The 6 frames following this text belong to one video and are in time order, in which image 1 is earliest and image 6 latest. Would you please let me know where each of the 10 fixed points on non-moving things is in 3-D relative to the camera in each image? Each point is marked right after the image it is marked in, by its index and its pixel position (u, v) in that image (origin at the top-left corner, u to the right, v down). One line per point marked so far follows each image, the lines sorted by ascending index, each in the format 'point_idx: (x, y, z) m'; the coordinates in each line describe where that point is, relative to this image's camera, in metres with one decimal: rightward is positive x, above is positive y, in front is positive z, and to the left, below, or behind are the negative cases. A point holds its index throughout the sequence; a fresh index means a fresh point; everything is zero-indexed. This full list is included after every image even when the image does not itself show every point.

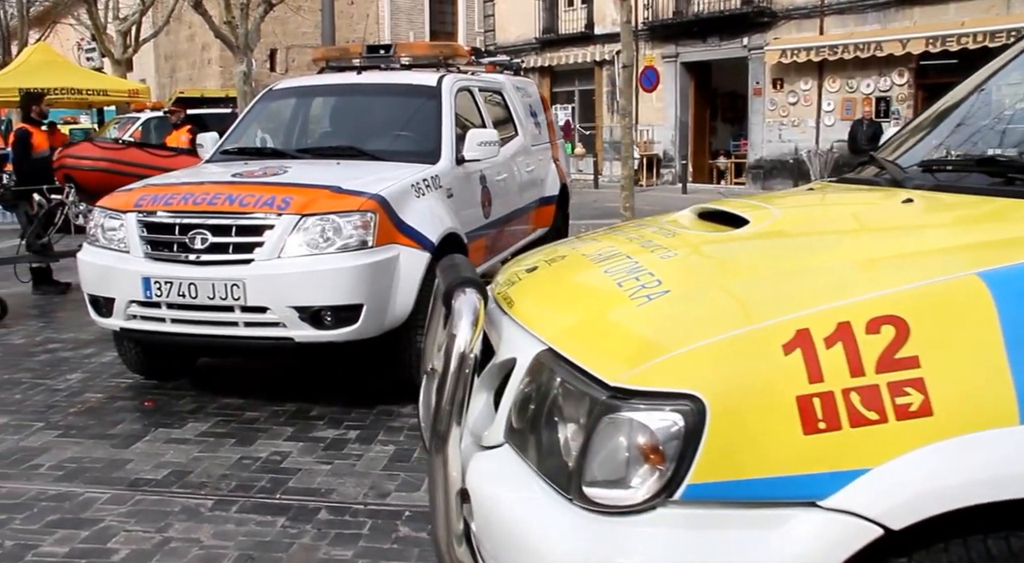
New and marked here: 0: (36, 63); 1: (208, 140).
0: (-8.0, +3.6, +15.8) m
1: (-2.0, +1.0, +6.4) m
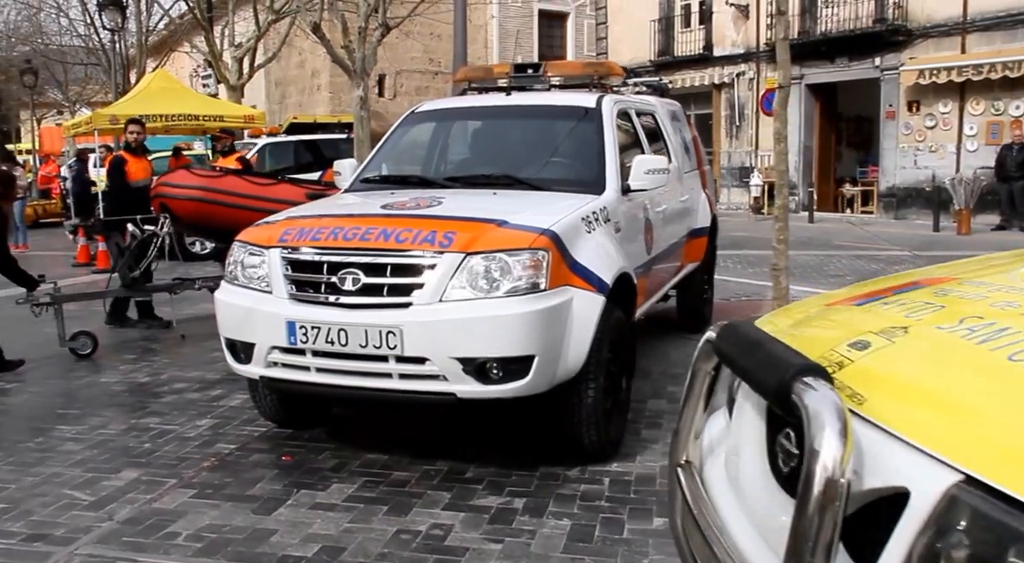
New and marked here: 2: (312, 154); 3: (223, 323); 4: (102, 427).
0: (-6.0, +3.2, +16.0) m
1: (-1.0, +0.7, +5.9) m
2: (-3.3, +2.1, +15.5) m
3: (-1.4, -0.2, +4.4) m
4: (-2.3, -0.8, +5.4) m
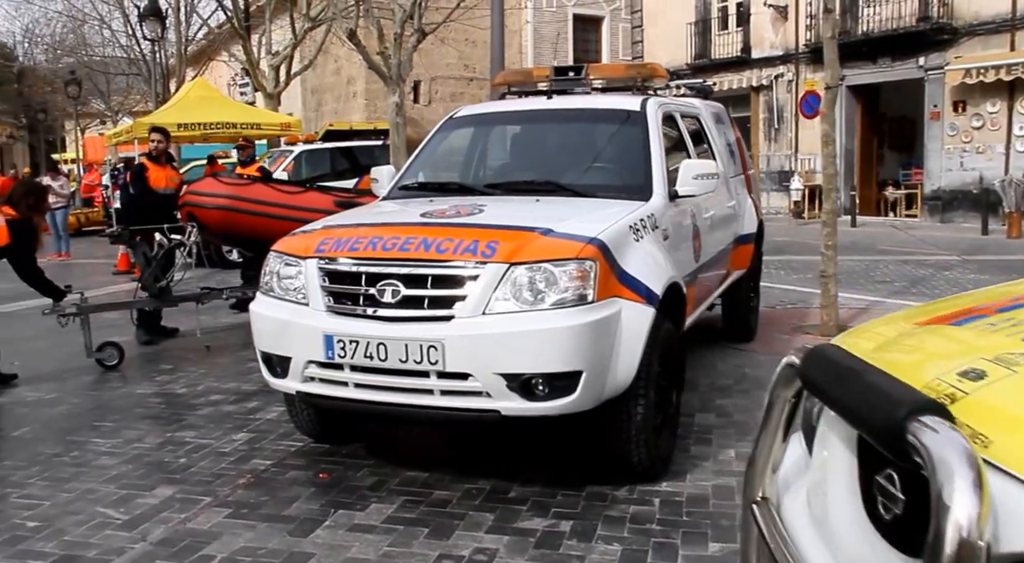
0: (-5.4, +3.1, +16.0) m
1: (-0.8, +0.7, +5.8) m
2: (-2.7, +2.0, +15.4) m
3: (-1.2, -0.2, +4.3) m
4: (-2.1, -0.9, +5.3) m
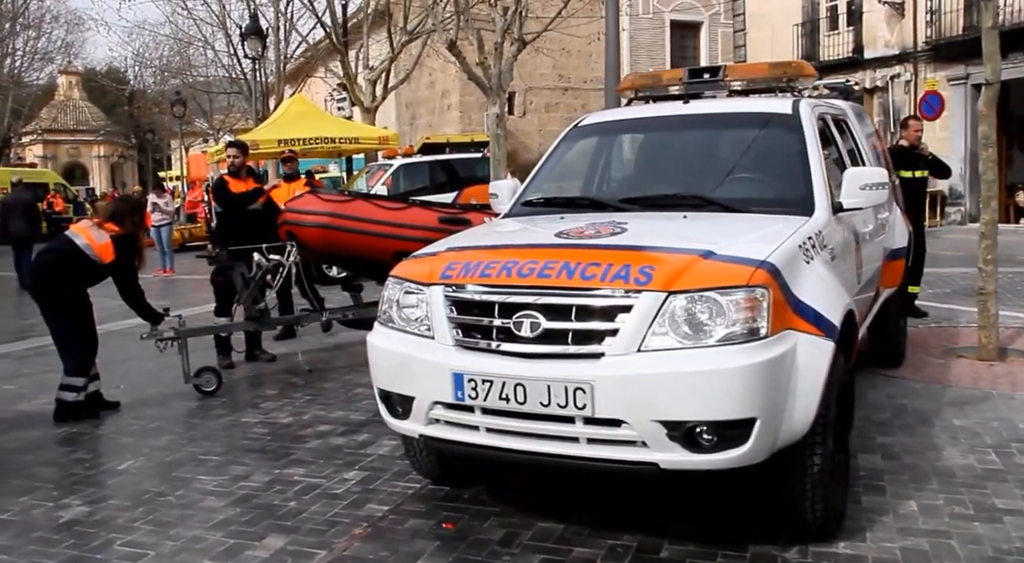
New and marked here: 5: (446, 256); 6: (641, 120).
0: (-3.7, +2.8, +16.0) m
1: (-0.1, +0.5, +5.3) m
2: (-1.1, +1.7, +15.1) m
3: (-0.6, -0.4, +3.9) m
4: (-1.4, -1.0, +4.9) m
5: (-0.3, +0.1, +3.9) m
6: (+0.7, +0.9, +5.5) m
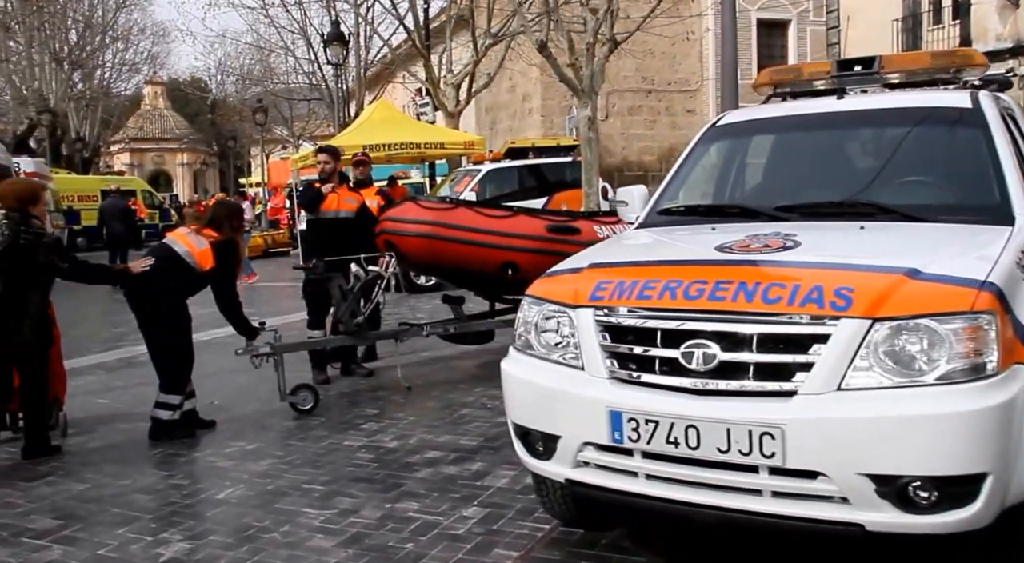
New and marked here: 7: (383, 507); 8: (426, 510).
0: (-2.2, +2.6, +15.7) m
1: (+0.6, +0.4, +4.8) m
2: (+0.4, +1.6, +14.7) m
3: (0.0, -0.4, +3.4) m
4: (-0.8, -1.1, +4.5) m
5: (+0.3, 0.0, +3.4) m
6: (+1.4, +0.9, +4.9) m
7: (-0.6, -1.1, +4.5) m
8: (-0.4, -1.1, +4.4) m
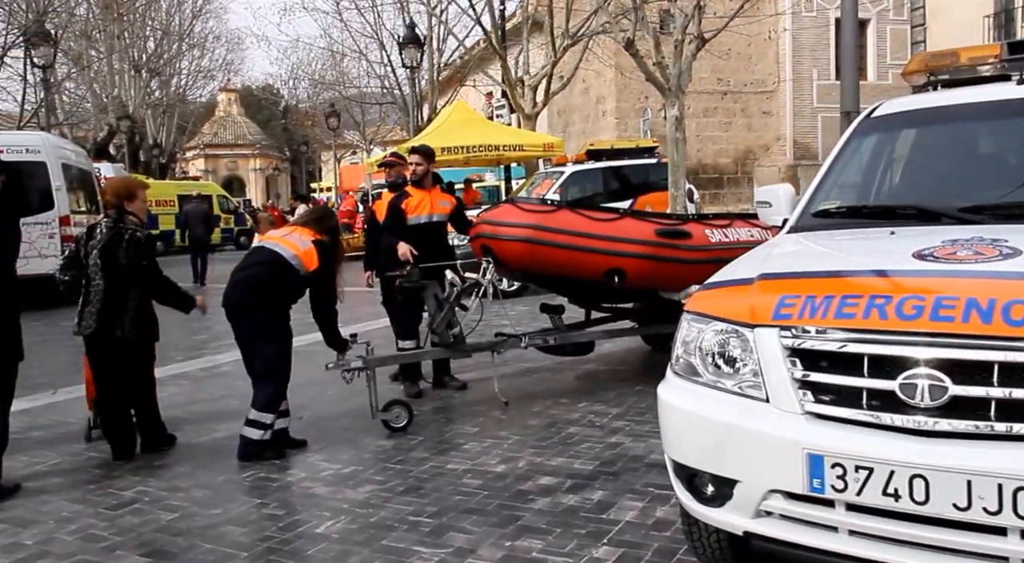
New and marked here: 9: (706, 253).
0: (-0.9, +2.6, +15.4) m
1: (+1.2, +0.4, +4.3) m
2: (+1.6, +1.5, +14.1) m
3: (+0.5, -0.5, +2.9) m
4: (-0.2, -1.1, +4.0) m
5: (+0.8, 0.0, +2.9) m
6: (+2.0, +0.8, +4.3) m
7: (0.0, -1.1, +4.1) m
8: (+0.2, -1.1, +4.0) m
9: (+1.4, +0.2, +6.7) m
